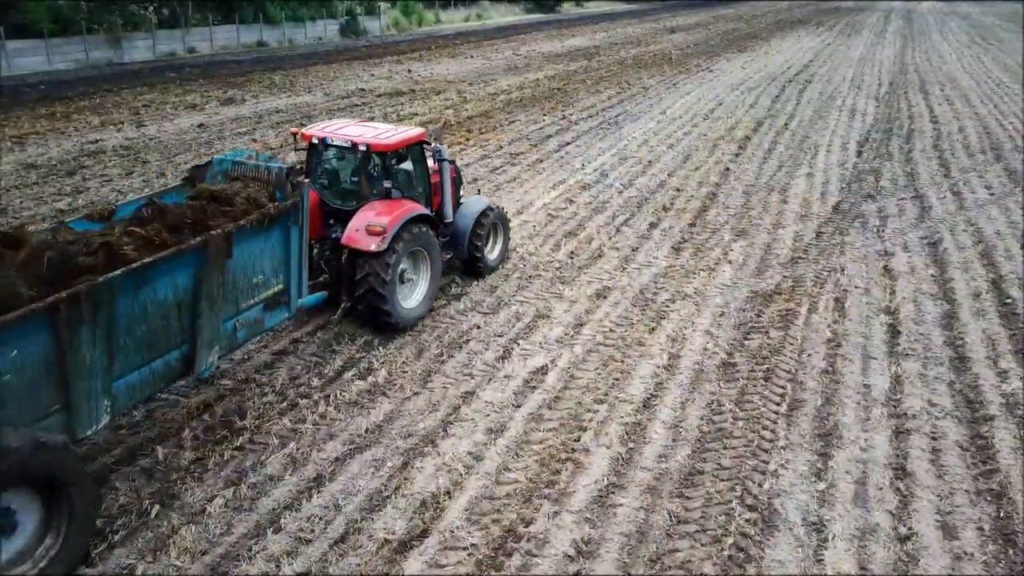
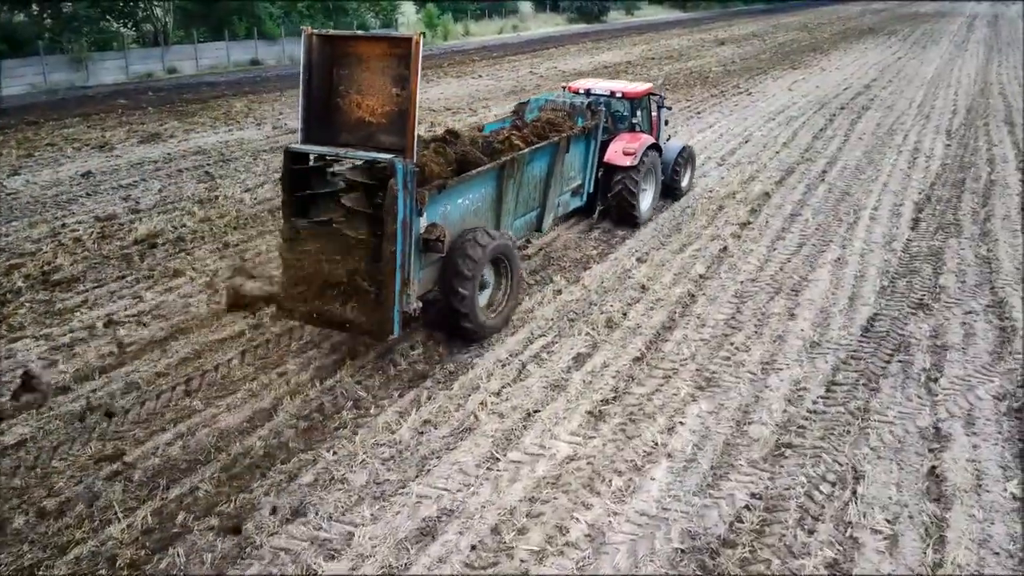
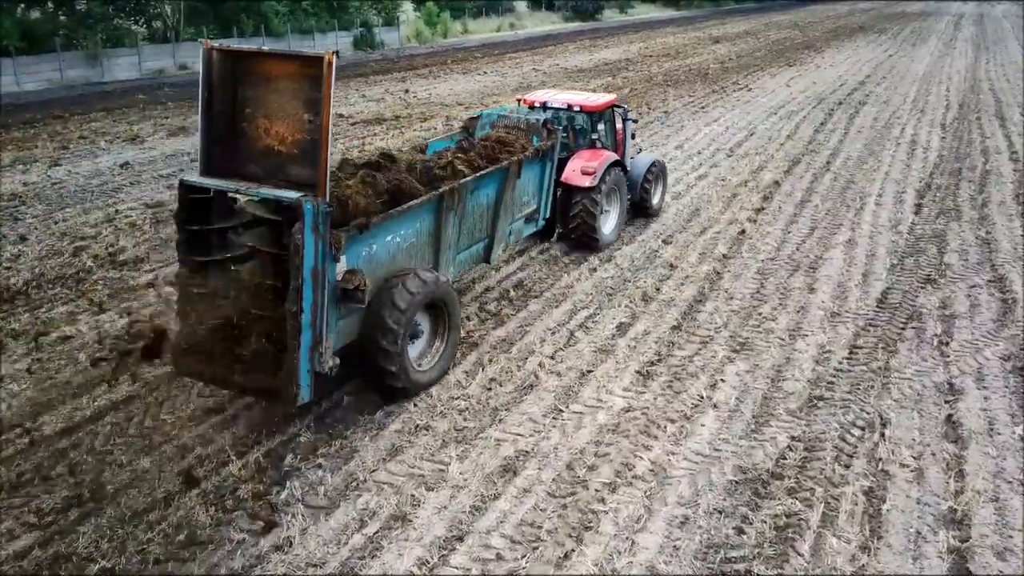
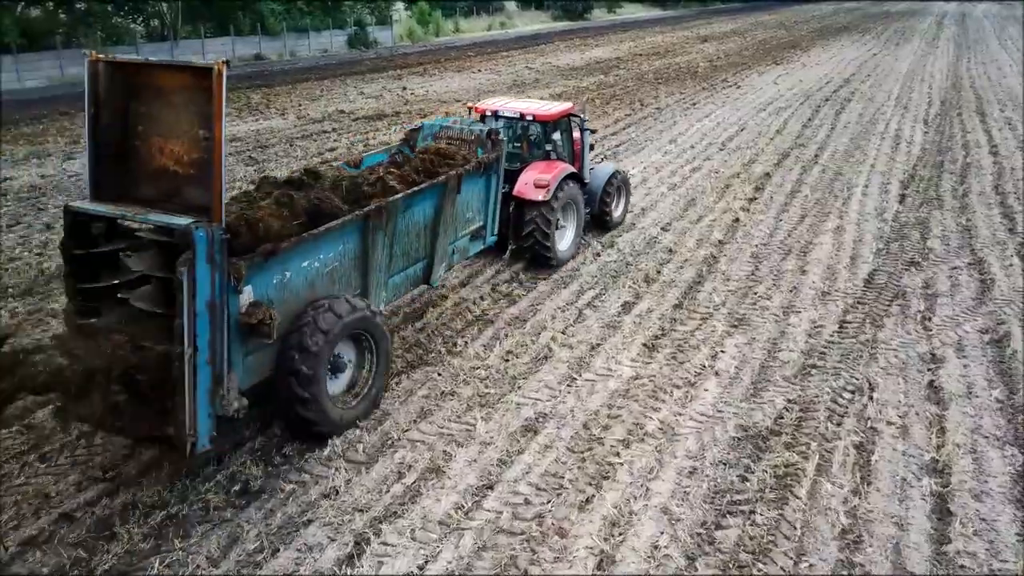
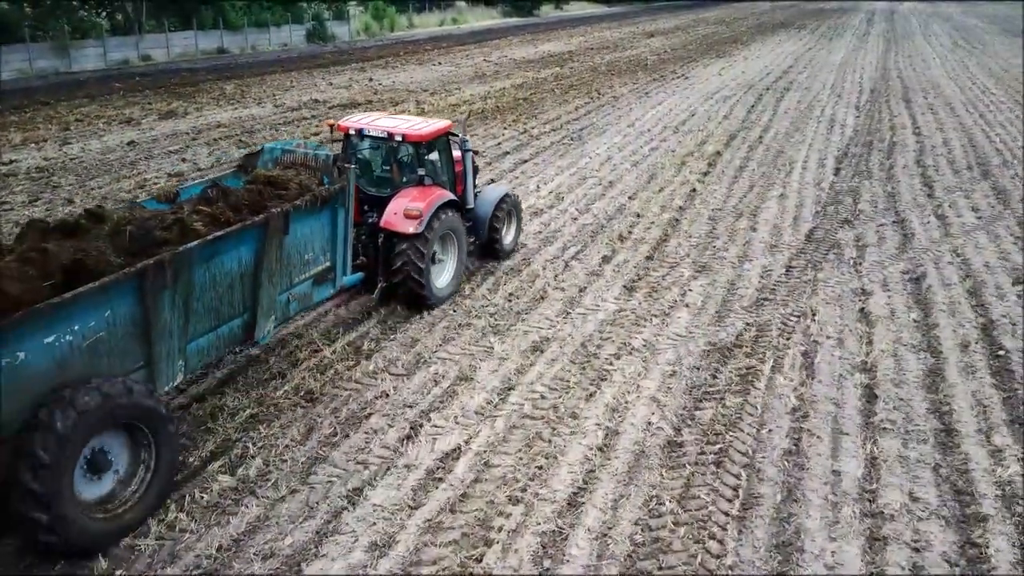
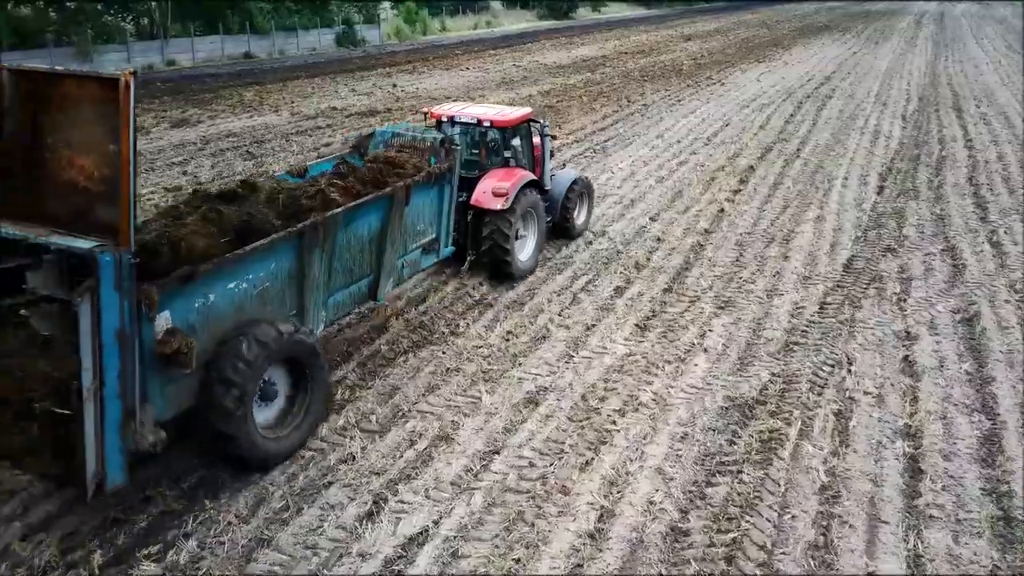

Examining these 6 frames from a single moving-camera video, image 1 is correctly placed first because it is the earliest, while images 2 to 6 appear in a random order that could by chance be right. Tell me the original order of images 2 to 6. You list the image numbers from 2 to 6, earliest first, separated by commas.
5, 6, 4, 3, 2
